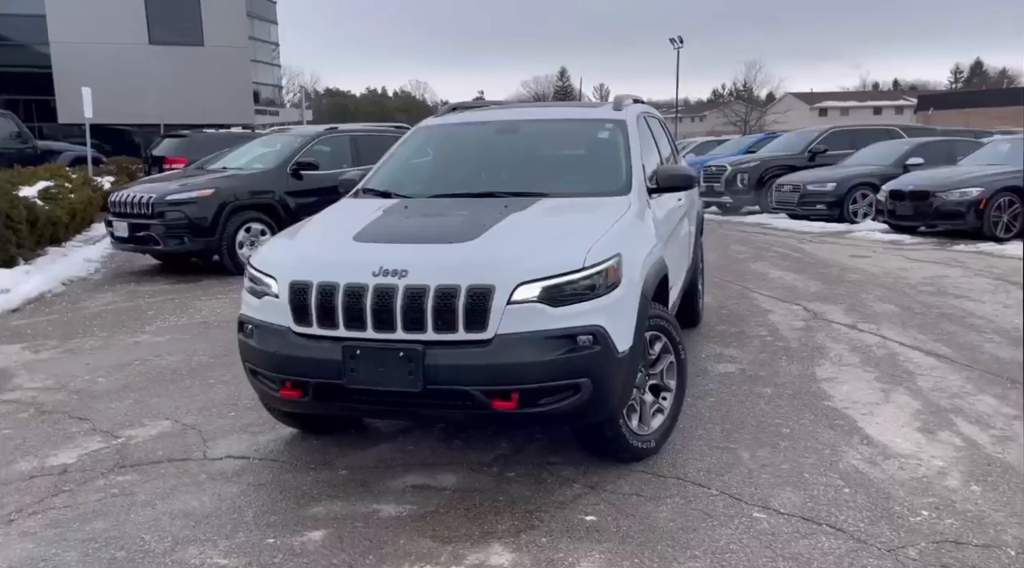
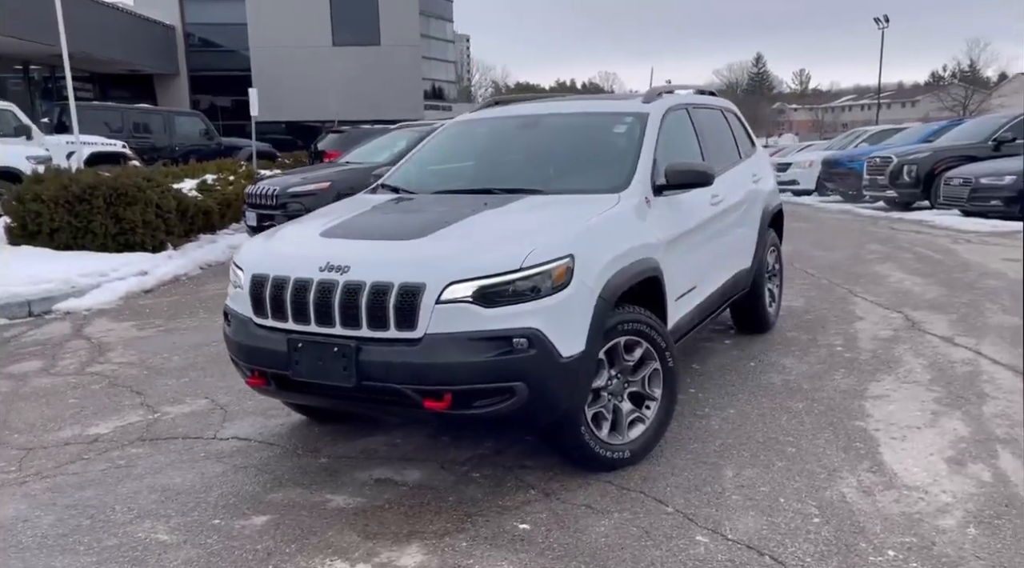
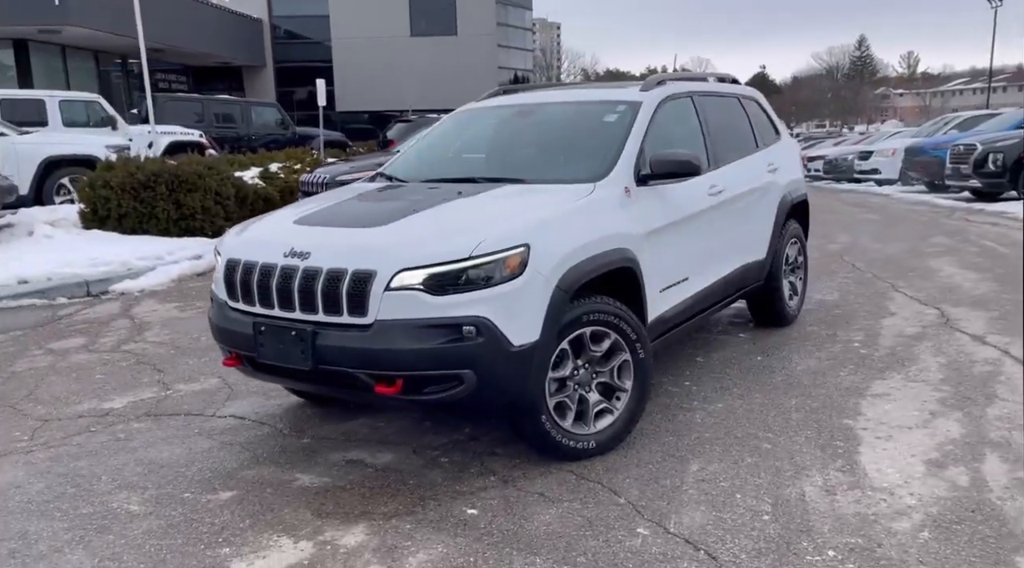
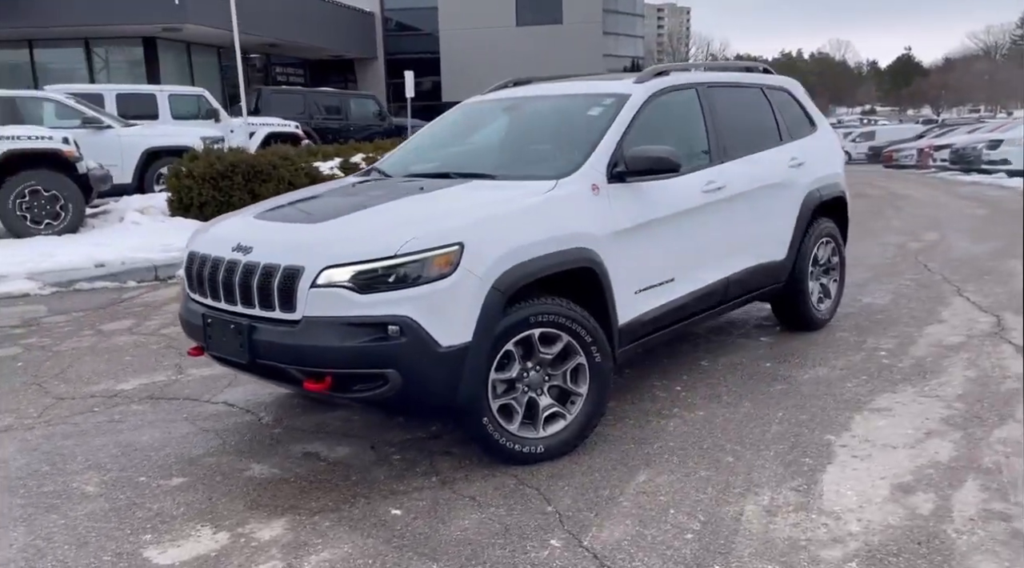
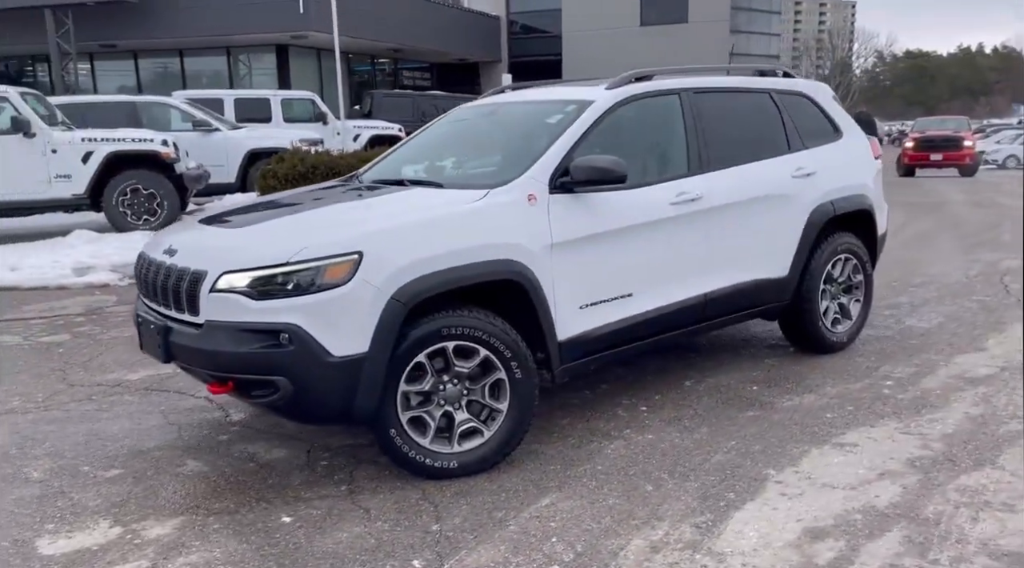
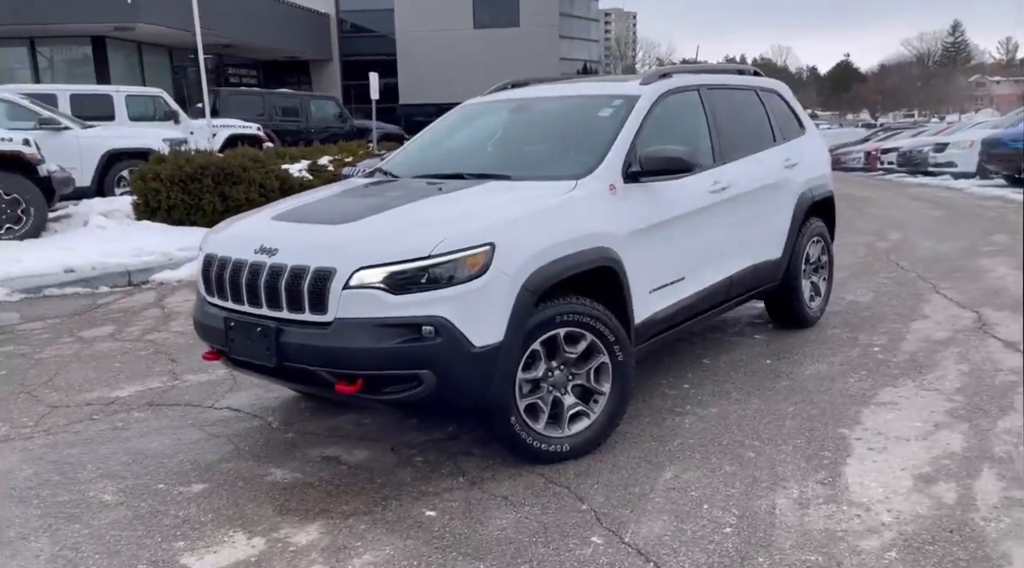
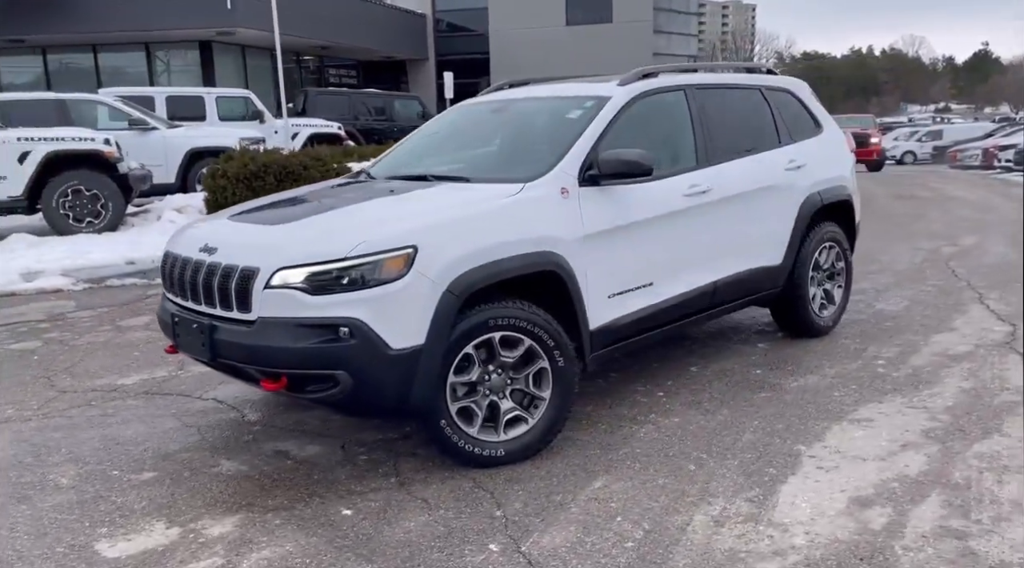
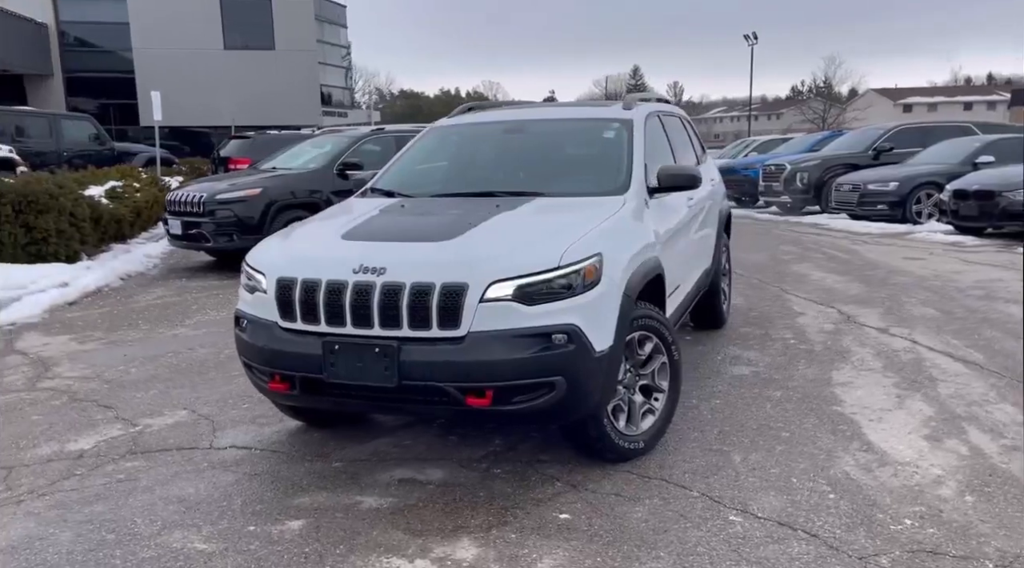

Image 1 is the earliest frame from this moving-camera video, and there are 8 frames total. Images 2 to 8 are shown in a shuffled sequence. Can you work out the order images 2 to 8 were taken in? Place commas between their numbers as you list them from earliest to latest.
8, 2, 3, 6, 4, 7, 5
